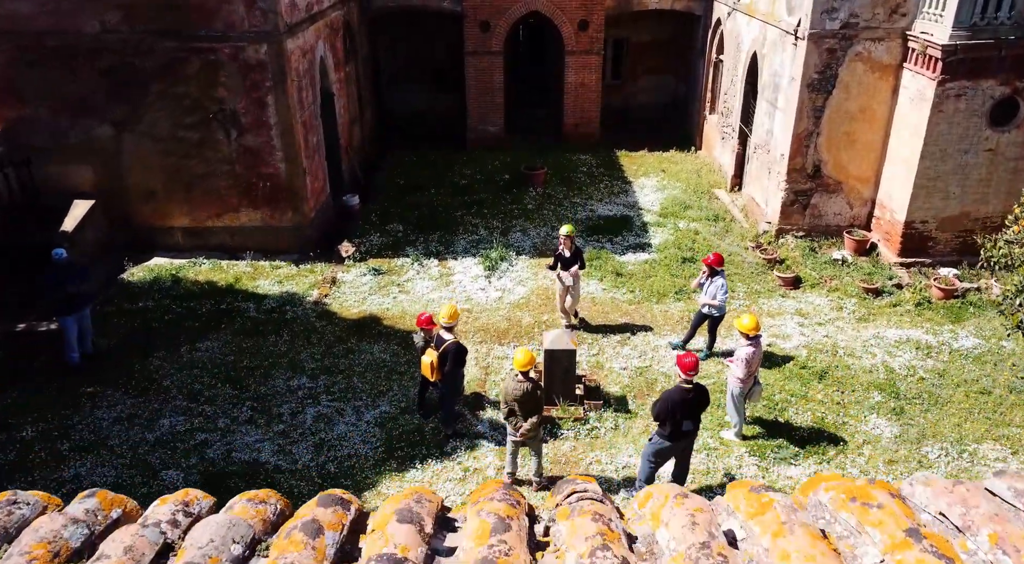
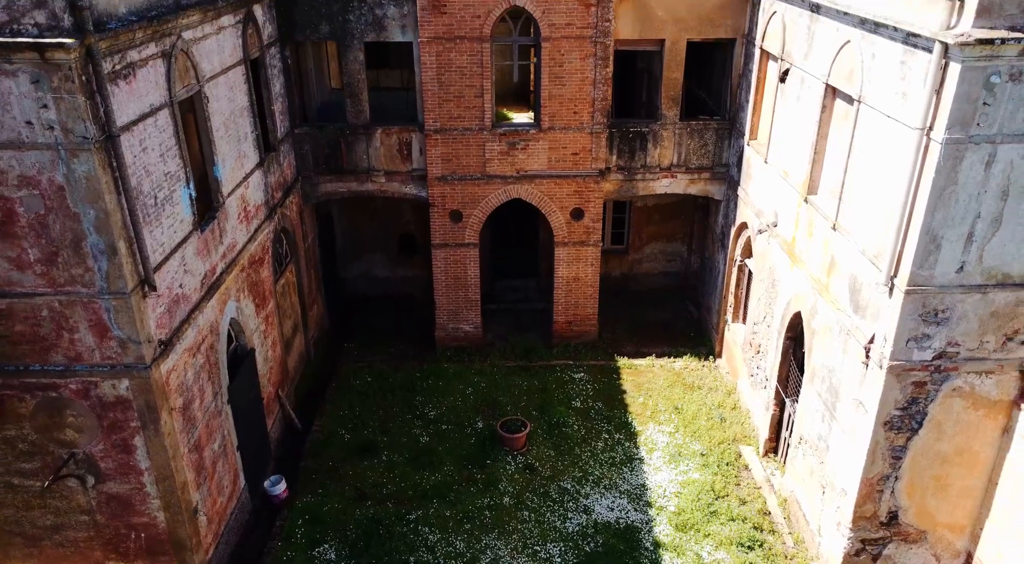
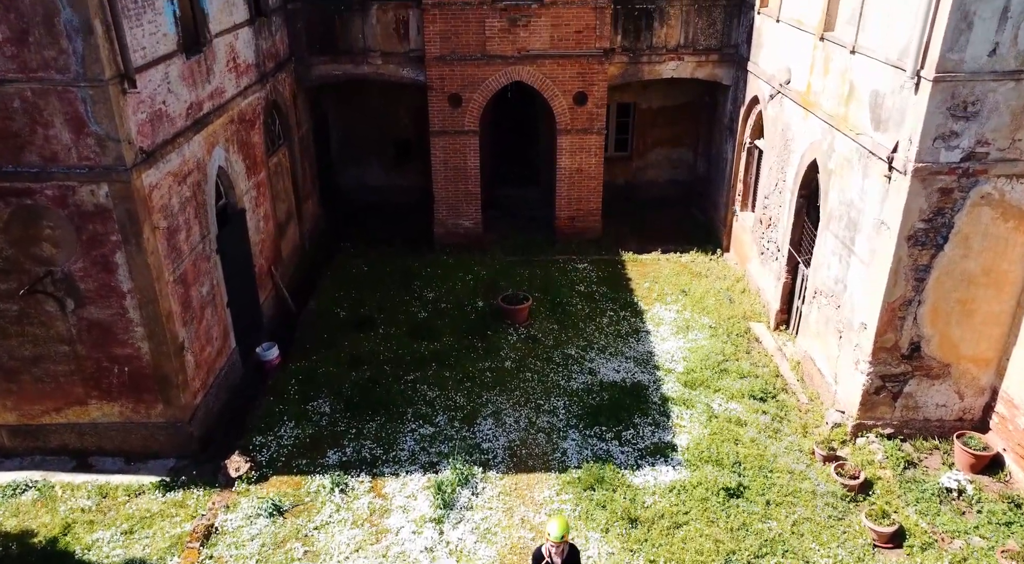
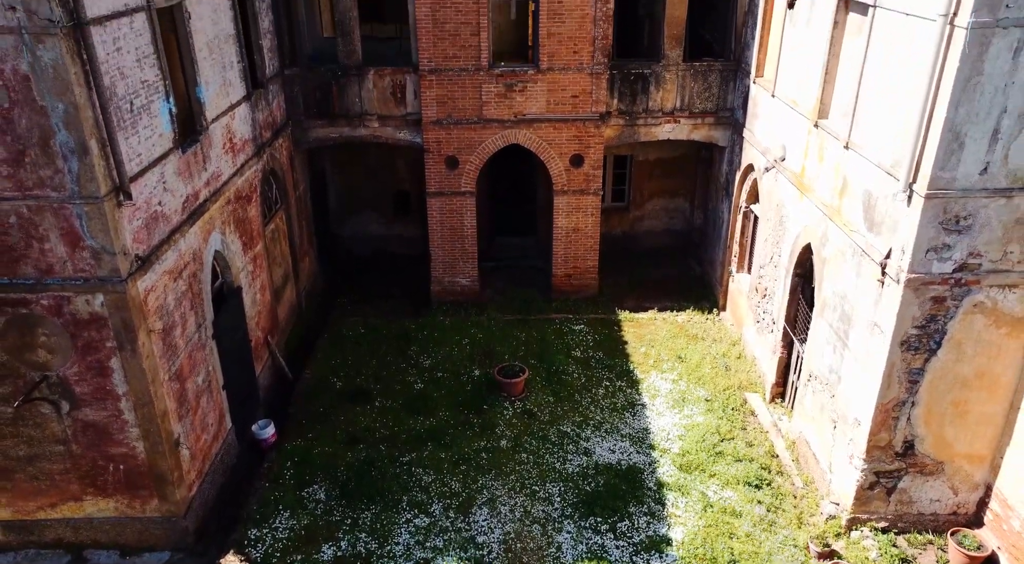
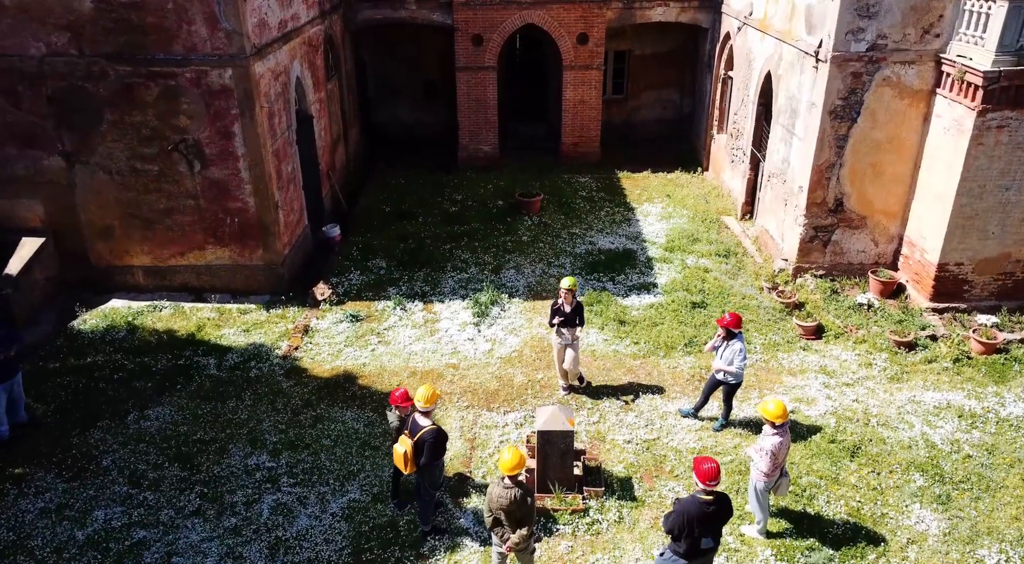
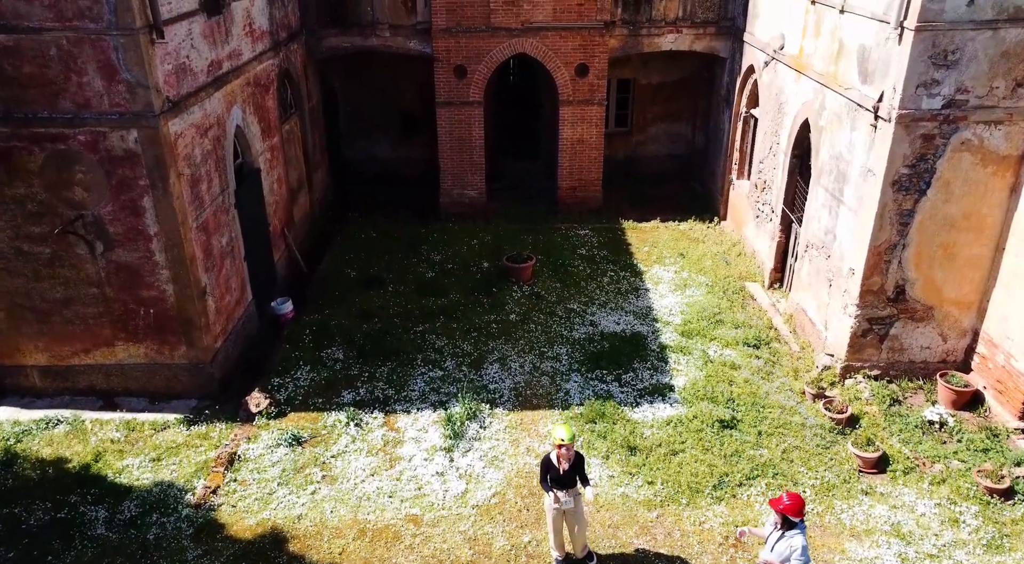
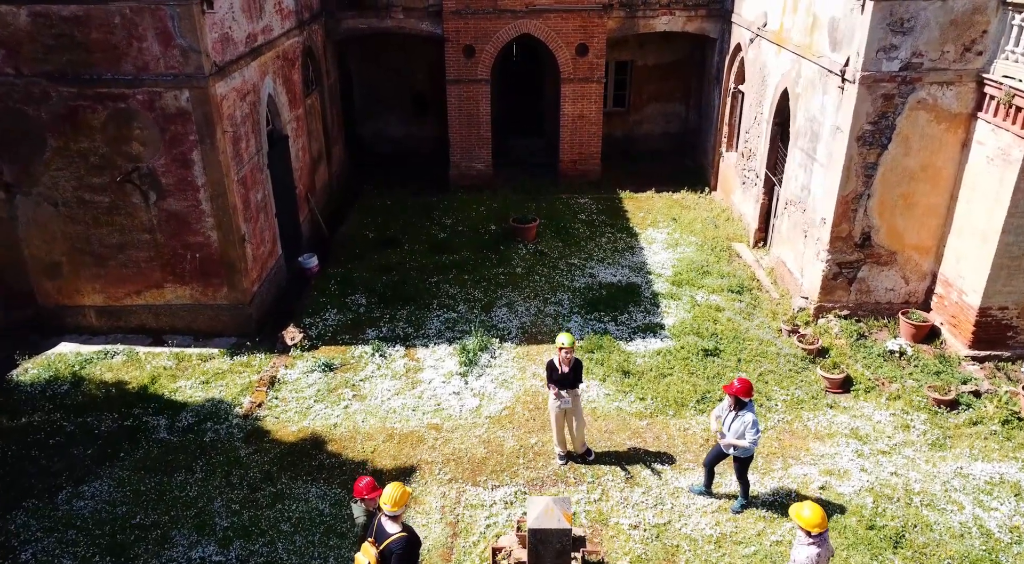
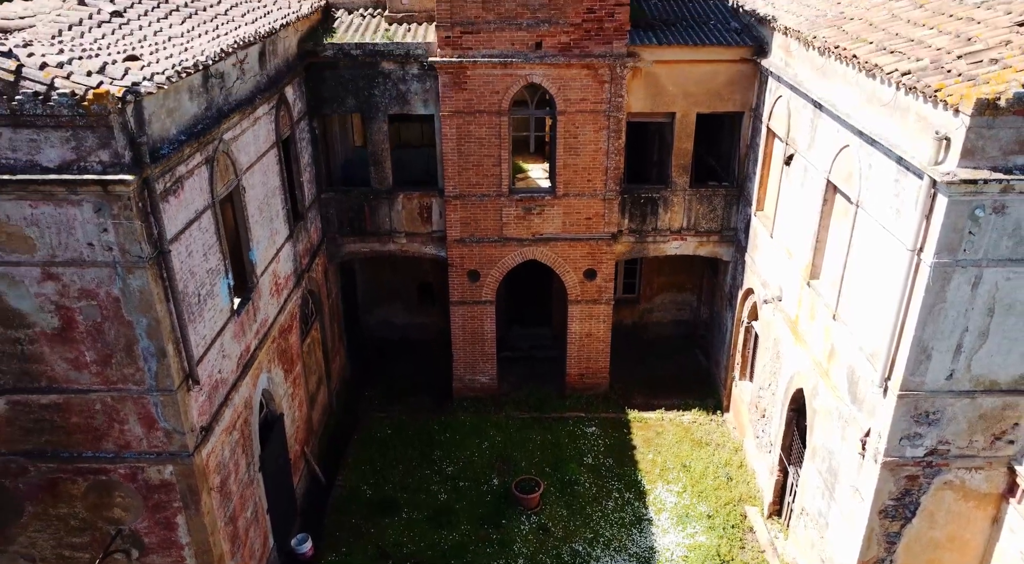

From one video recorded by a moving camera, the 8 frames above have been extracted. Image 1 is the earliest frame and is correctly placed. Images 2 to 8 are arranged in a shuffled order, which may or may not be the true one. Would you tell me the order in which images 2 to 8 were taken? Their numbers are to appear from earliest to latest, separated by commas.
5, 7, 6, 3, 4, 2, 8
